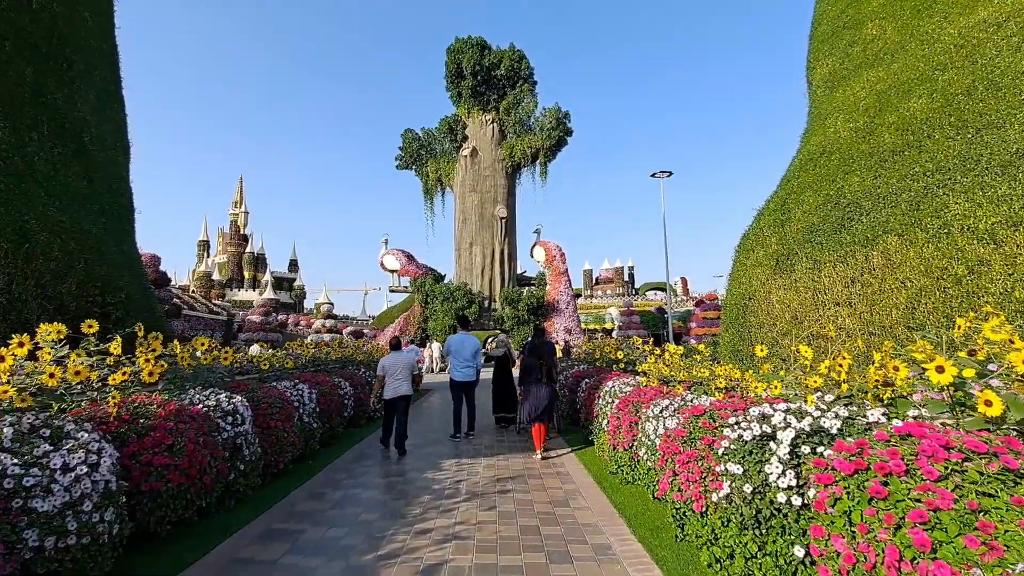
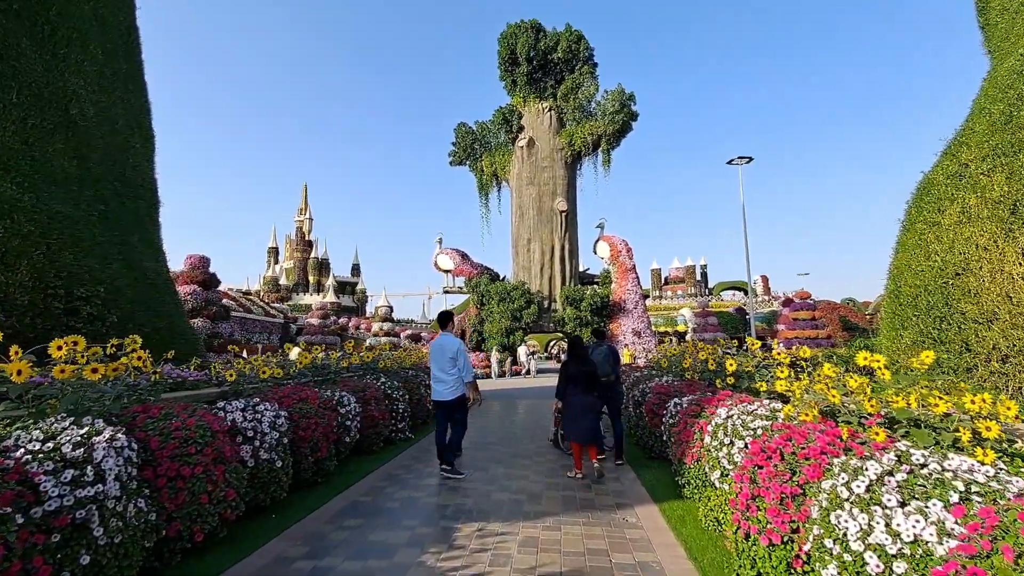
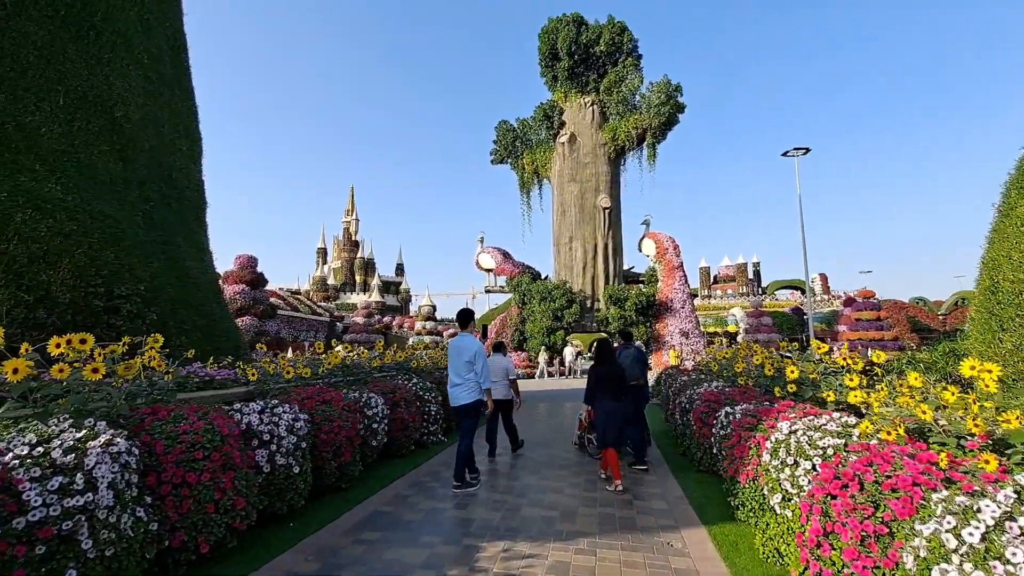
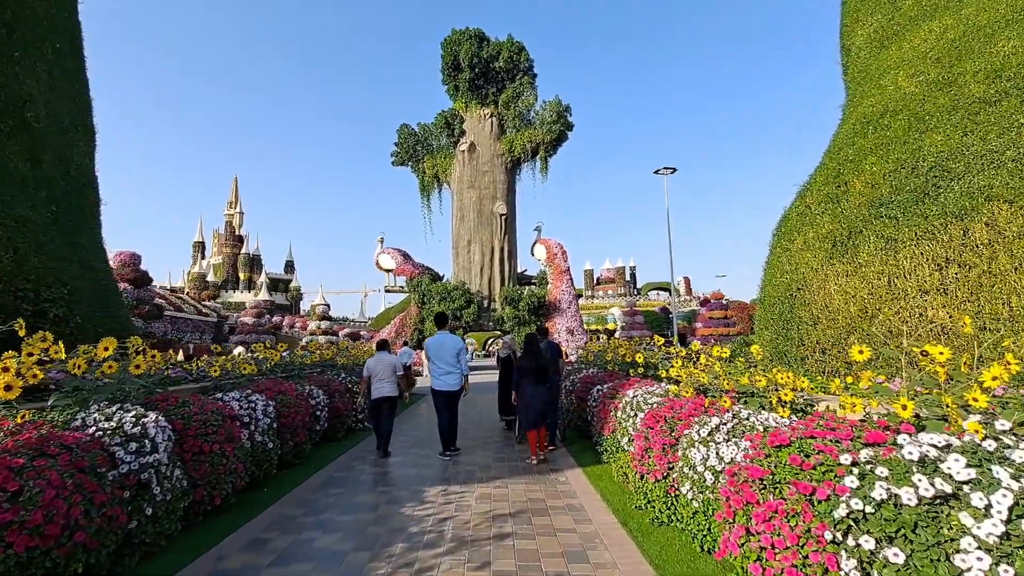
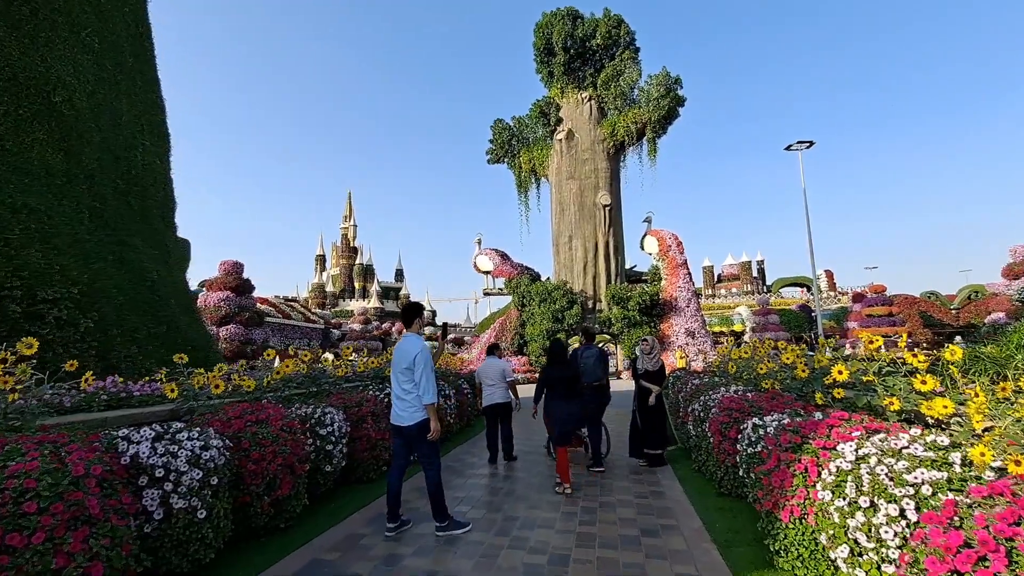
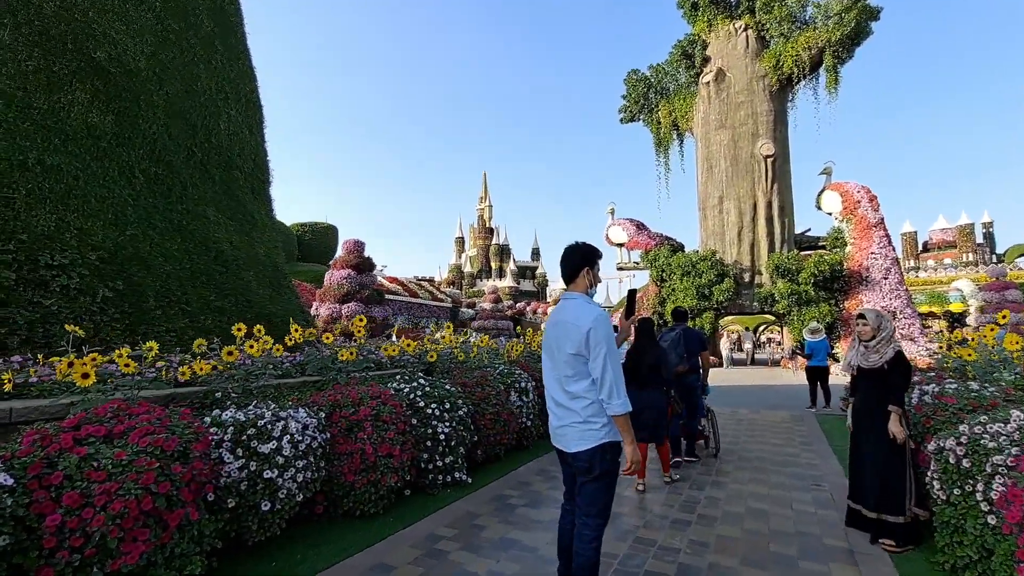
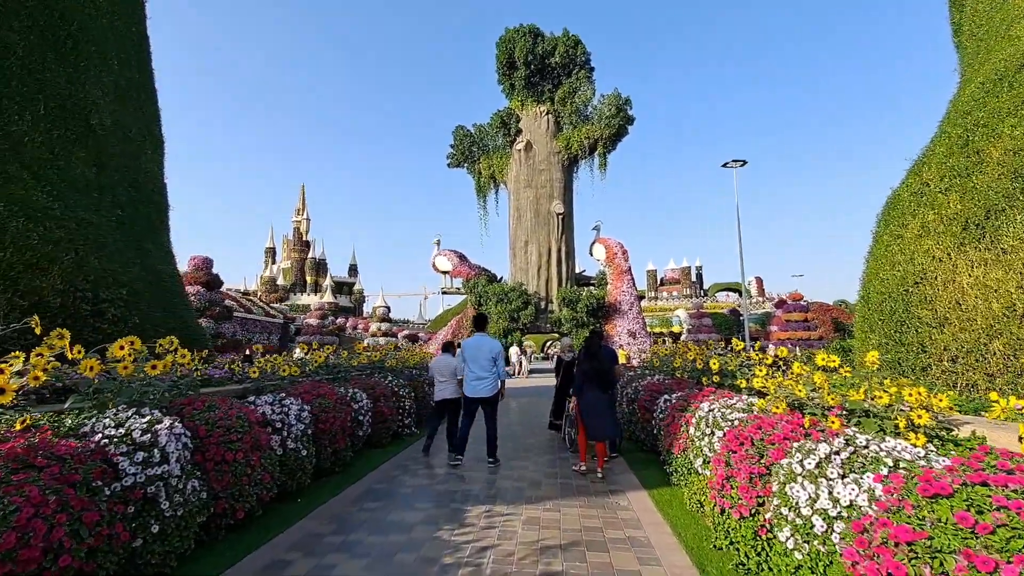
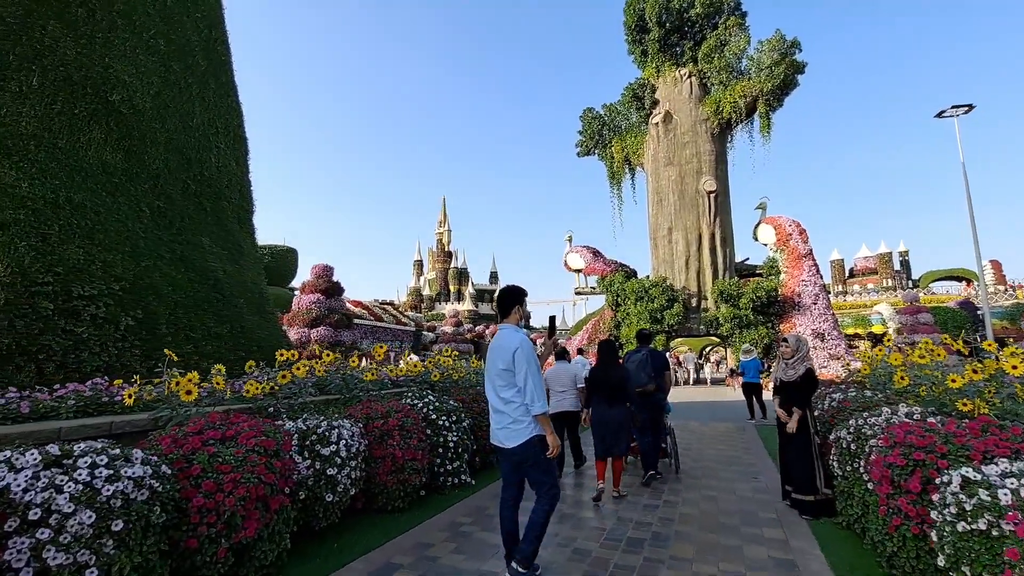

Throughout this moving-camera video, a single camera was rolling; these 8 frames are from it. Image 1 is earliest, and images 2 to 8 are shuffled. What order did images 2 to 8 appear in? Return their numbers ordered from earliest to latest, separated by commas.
4, 7, 2, 3, 5, 8, 6
